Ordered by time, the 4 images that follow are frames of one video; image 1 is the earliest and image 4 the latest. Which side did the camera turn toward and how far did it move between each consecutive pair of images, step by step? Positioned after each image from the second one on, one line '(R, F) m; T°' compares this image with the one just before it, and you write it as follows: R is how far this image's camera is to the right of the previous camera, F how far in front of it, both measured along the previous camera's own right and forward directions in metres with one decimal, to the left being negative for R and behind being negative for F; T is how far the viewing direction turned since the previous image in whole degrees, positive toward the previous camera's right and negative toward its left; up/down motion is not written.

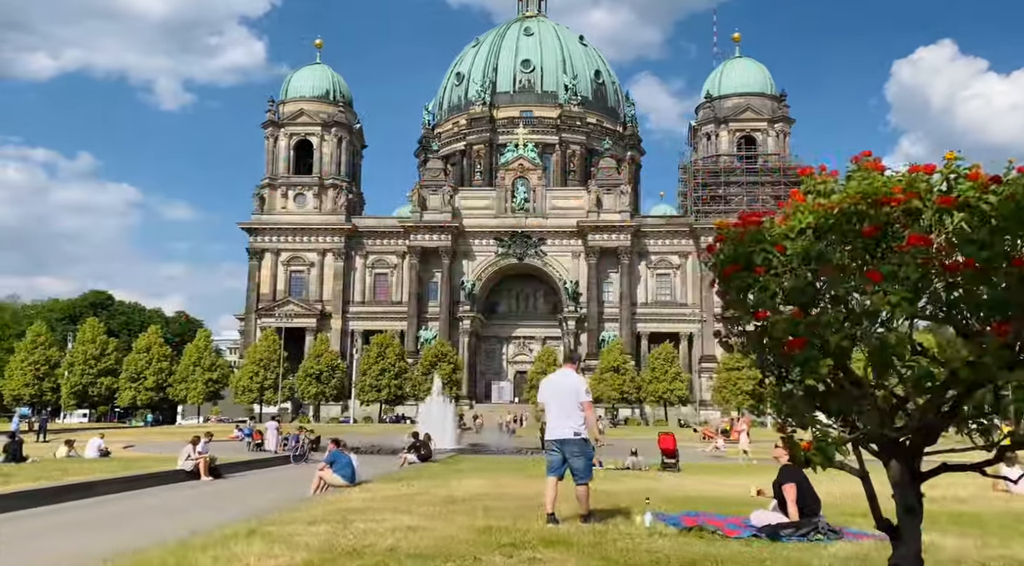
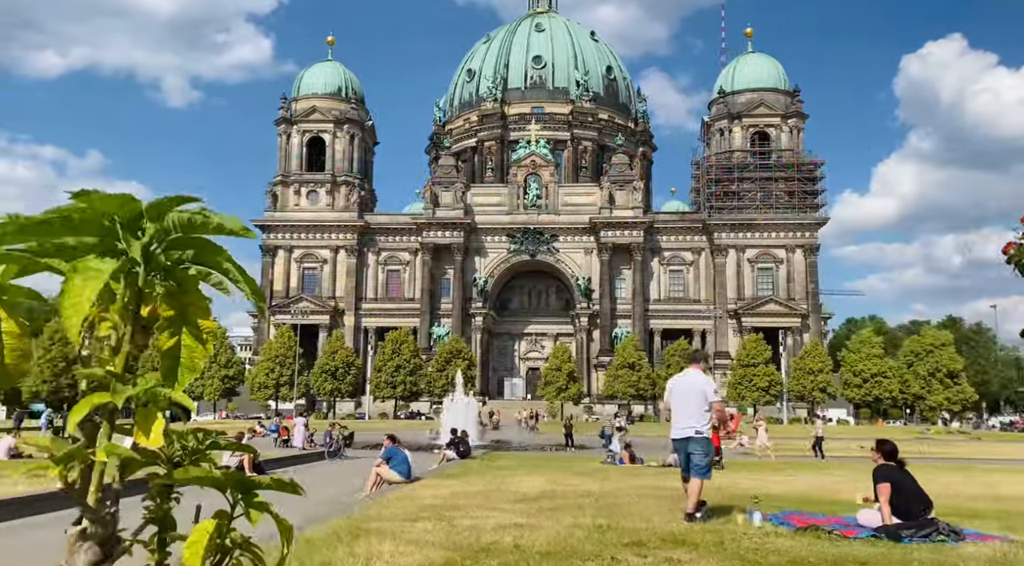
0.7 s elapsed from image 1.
(-0.6, 0.0) m; -1°
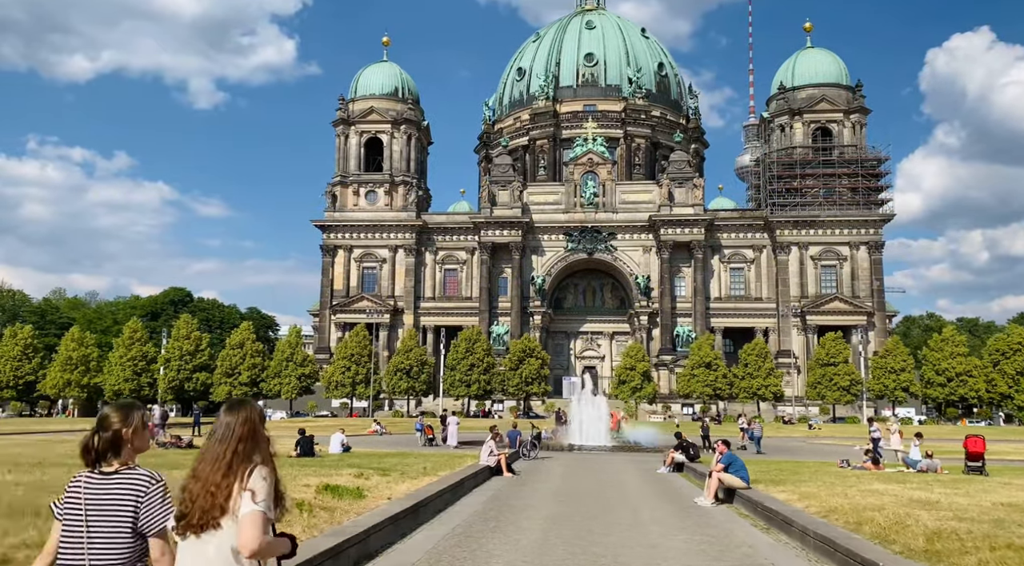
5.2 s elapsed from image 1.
(-3.8, -0.1) m; -2°
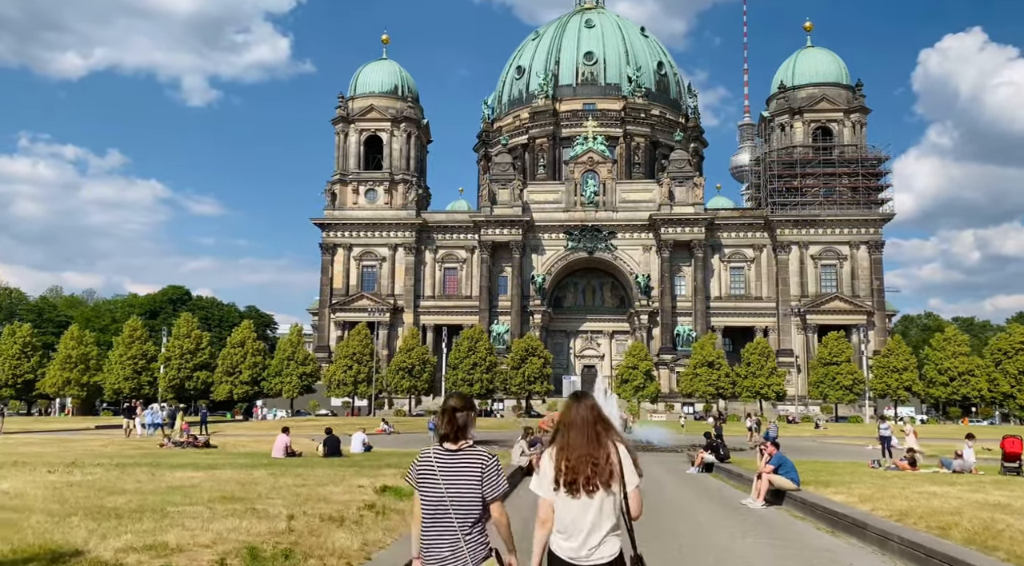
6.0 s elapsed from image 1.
(-0.6, +0.1) m; 0°
